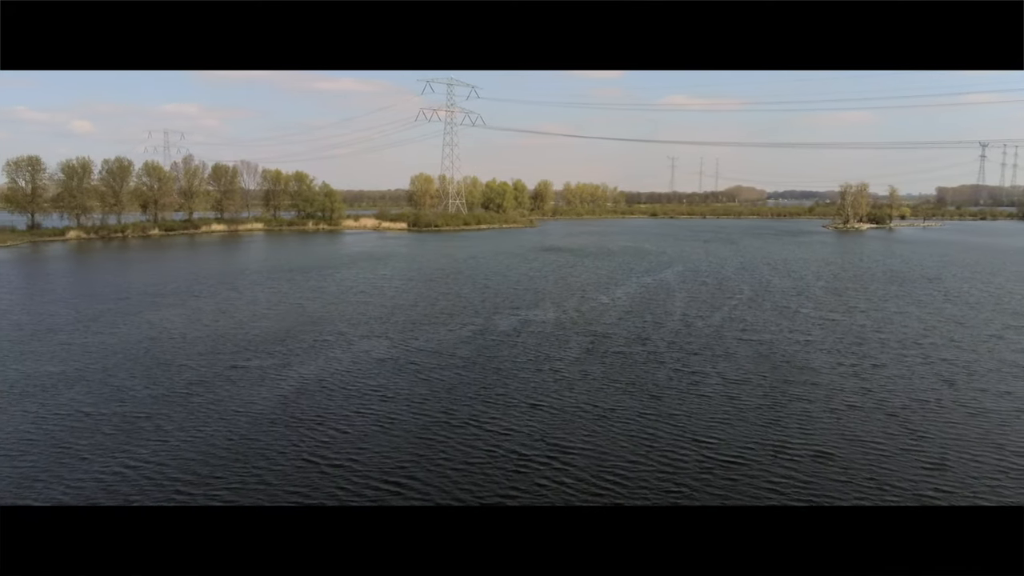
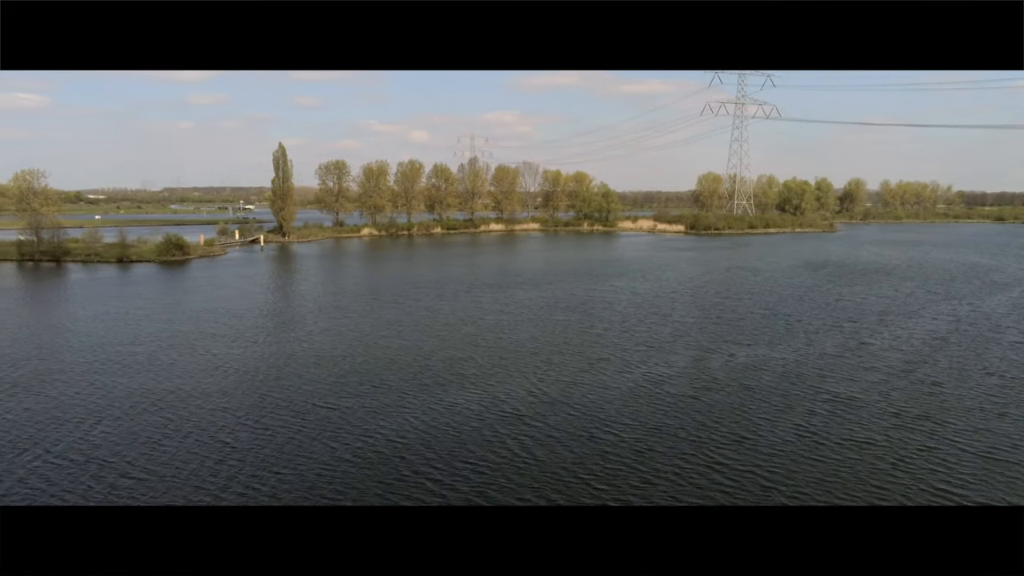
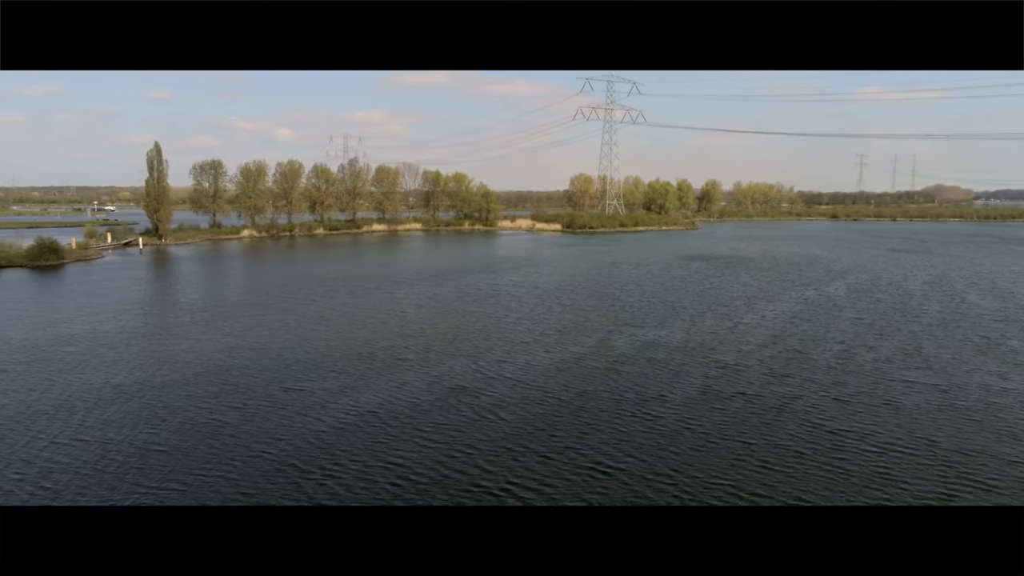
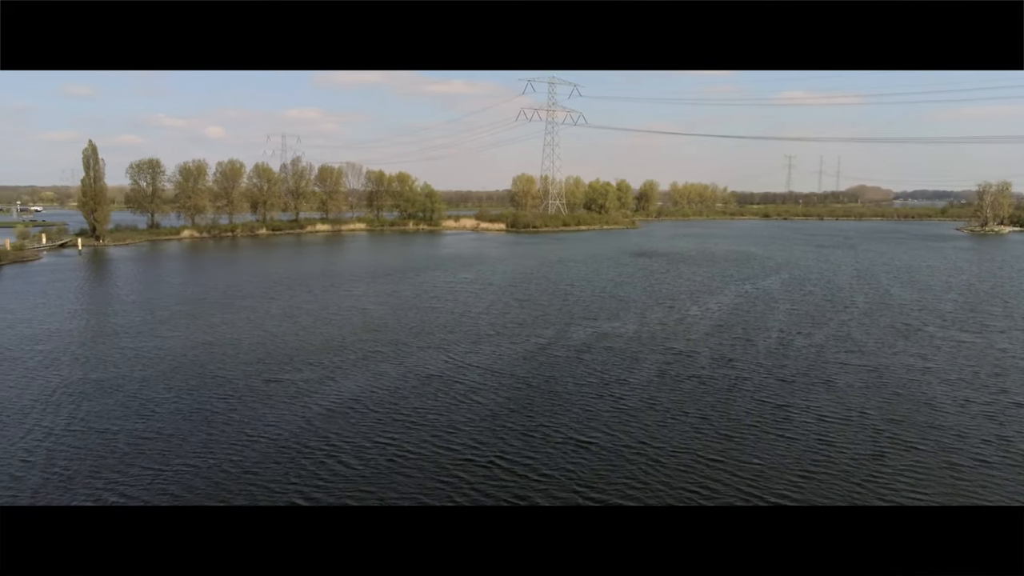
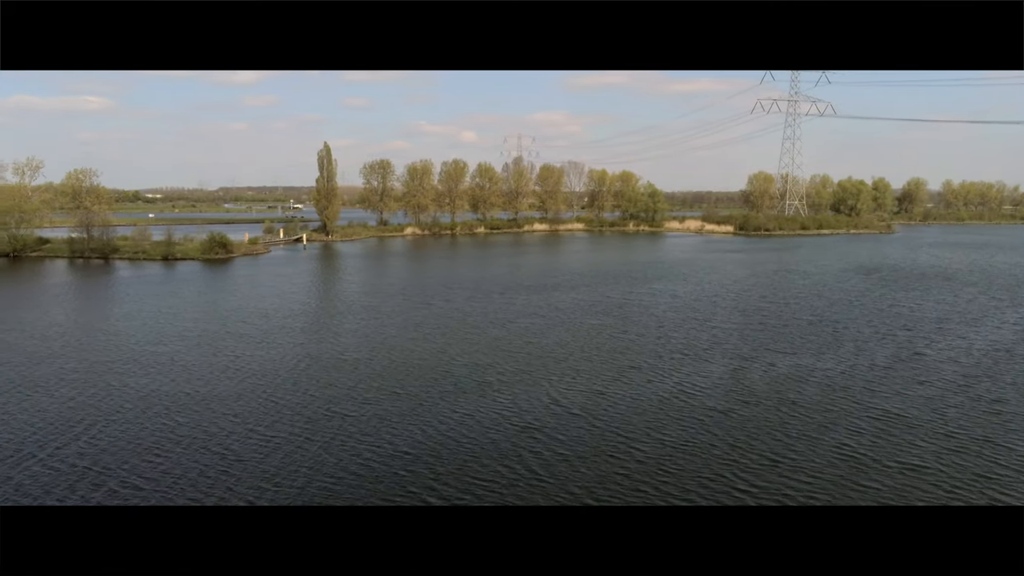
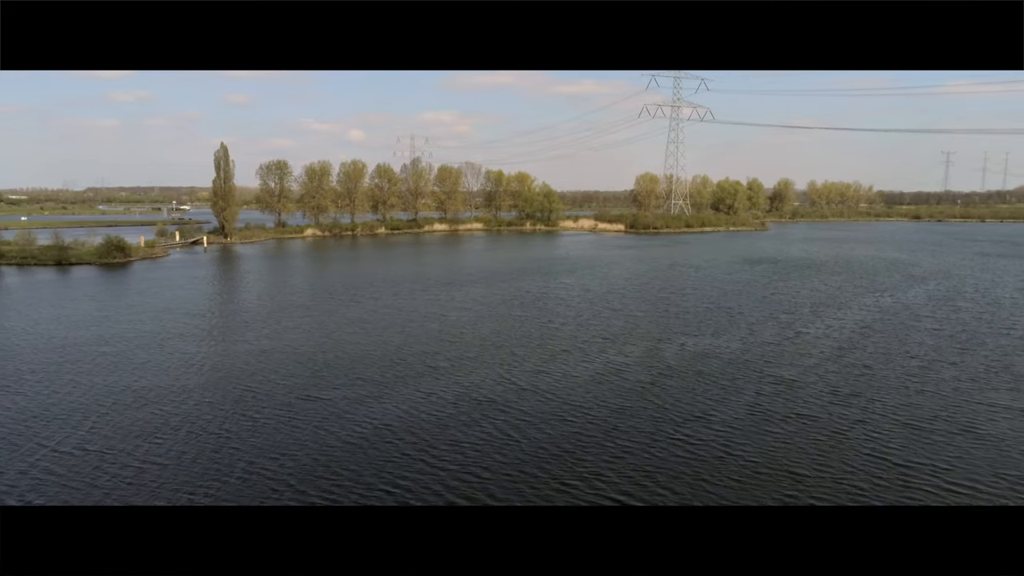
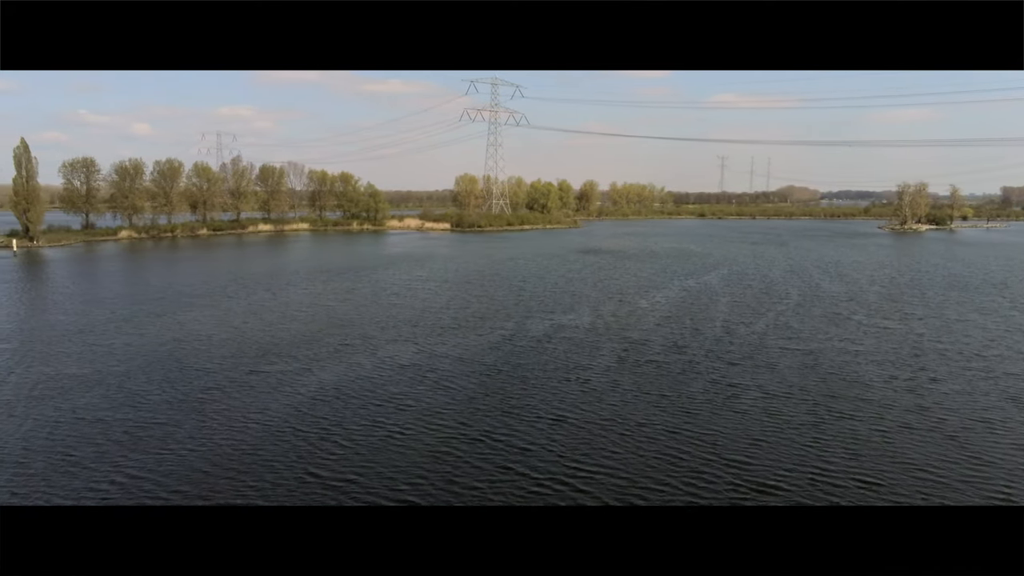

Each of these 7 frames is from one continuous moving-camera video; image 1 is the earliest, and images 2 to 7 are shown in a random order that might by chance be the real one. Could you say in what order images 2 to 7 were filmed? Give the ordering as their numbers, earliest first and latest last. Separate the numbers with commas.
7, 4, 3, 6, 2, 5
